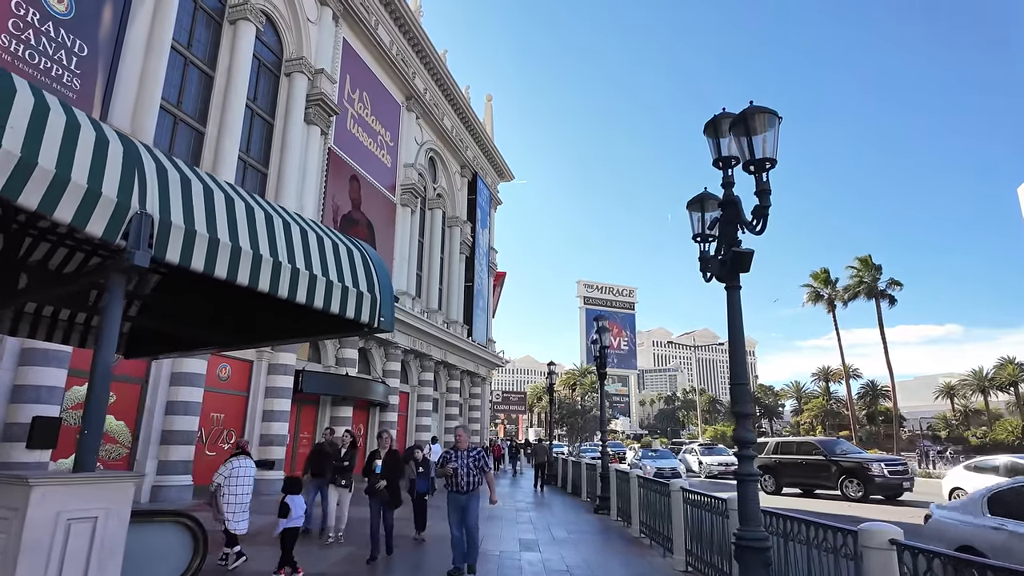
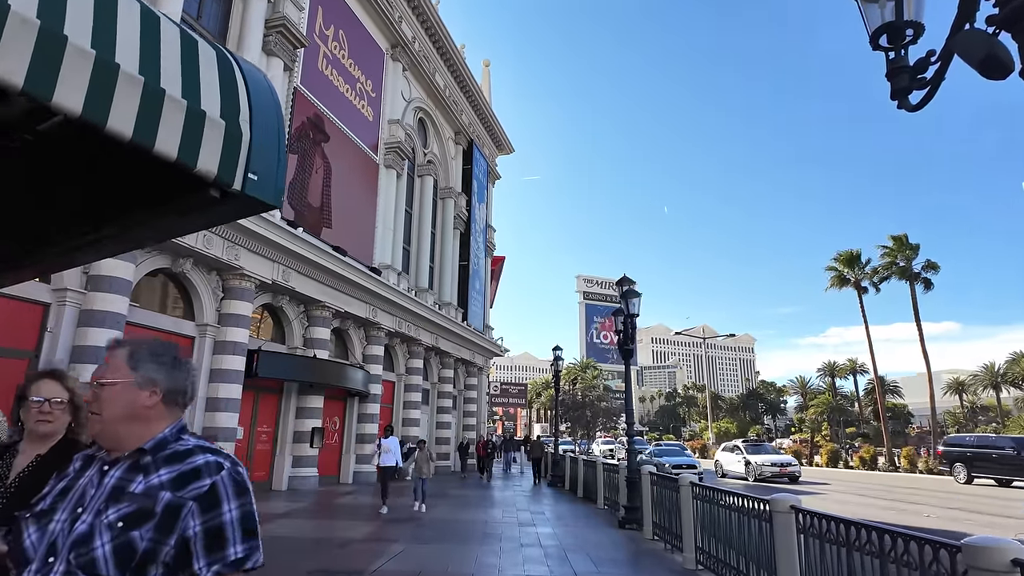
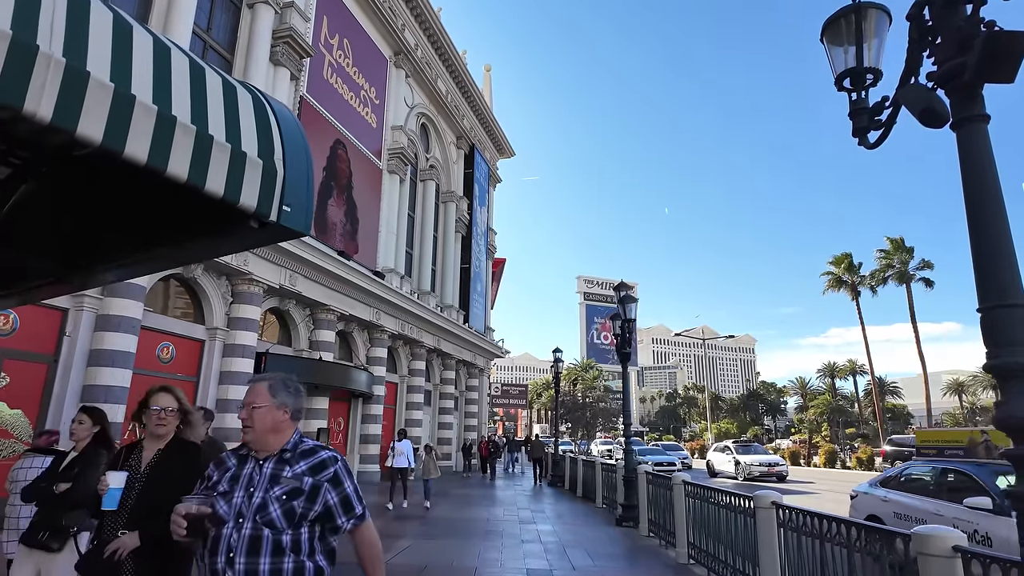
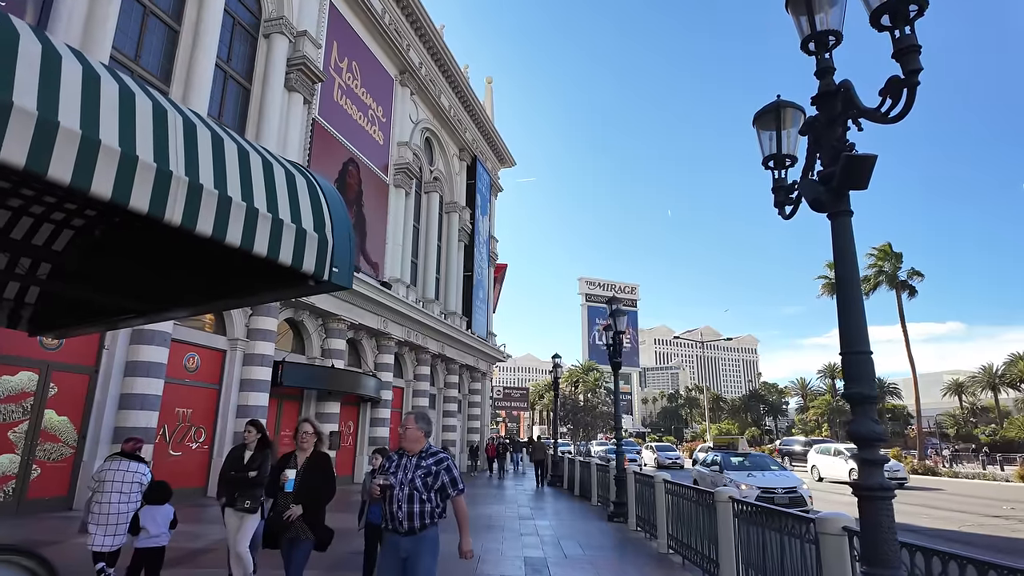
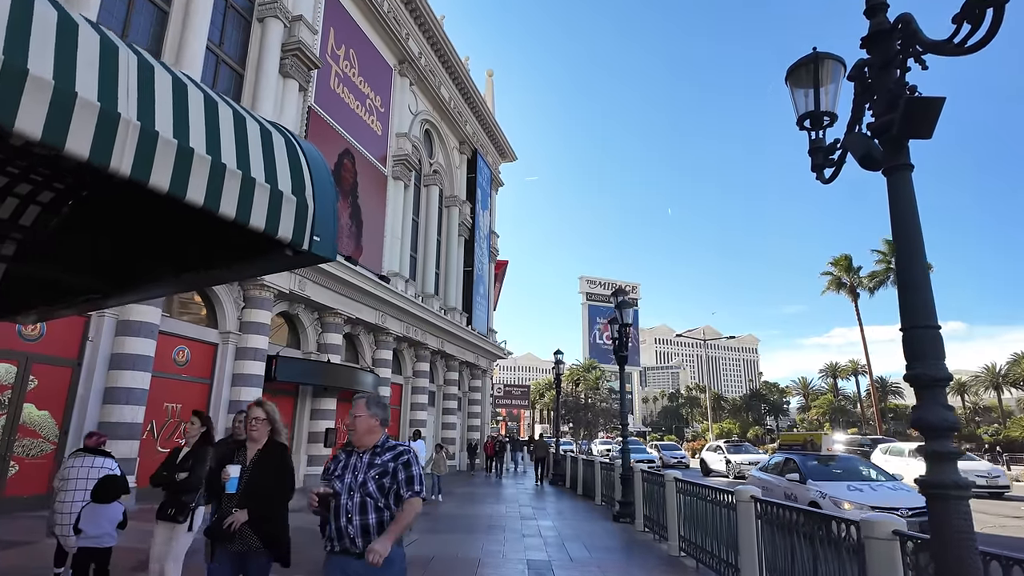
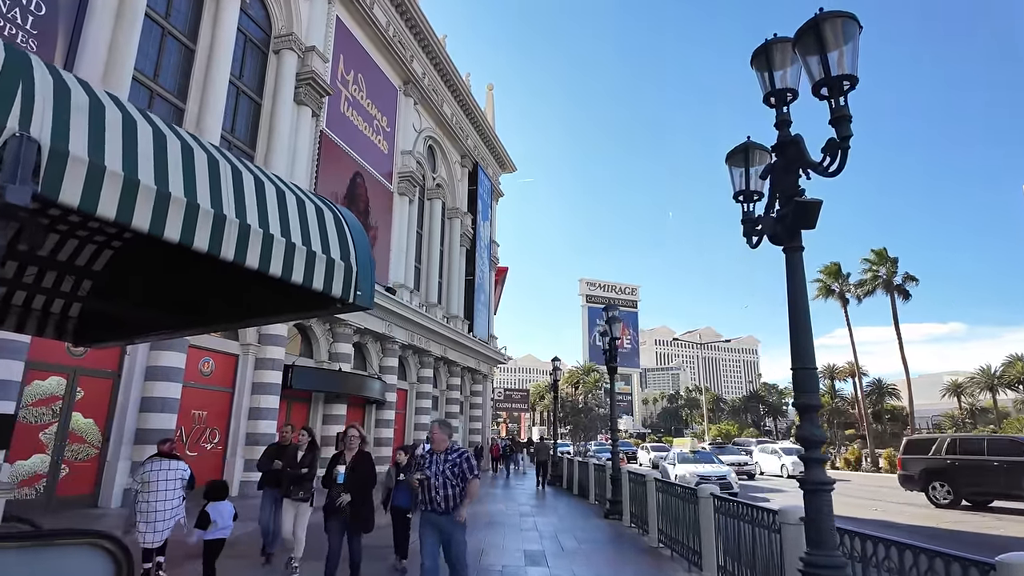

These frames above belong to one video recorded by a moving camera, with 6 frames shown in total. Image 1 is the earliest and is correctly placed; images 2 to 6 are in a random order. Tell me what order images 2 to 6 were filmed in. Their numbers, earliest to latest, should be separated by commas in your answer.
6, 4, 5, 3, 2
